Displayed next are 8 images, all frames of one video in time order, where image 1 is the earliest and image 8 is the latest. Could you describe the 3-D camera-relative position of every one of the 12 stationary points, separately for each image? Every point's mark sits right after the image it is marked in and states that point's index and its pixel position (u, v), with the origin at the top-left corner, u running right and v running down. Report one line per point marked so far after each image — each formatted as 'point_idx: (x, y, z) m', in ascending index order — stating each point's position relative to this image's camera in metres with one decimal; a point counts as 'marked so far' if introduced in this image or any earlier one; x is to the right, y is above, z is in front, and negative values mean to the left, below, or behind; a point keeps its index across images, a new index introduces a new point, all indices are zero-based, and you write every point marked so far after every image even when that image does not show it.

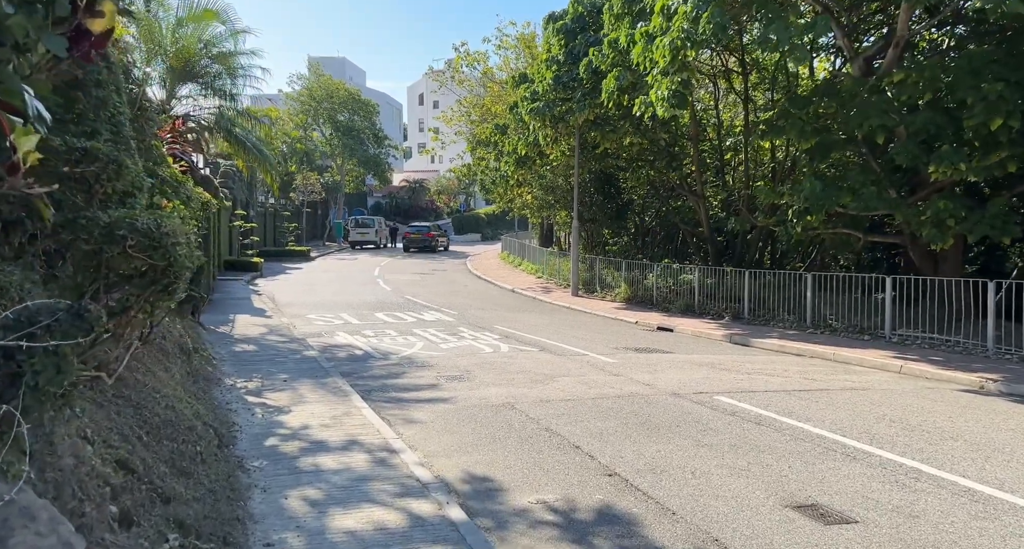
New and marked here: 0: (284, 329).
0: (-4.1, -1.0, +13.0) m
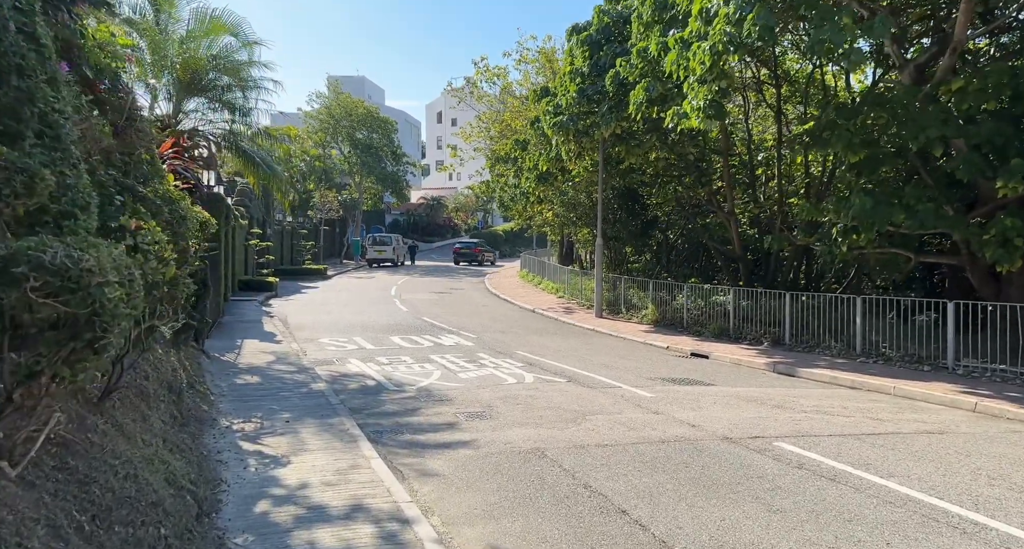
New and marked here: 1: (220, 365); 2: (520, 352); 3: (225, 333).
0: (-3.7, -1.4, +12.2) m
1: (-4.3, -1.4, +10.5) m
2: (+0.1, -1.4, +13.4) m
3: (-5.8, -1.2, +14.5) m
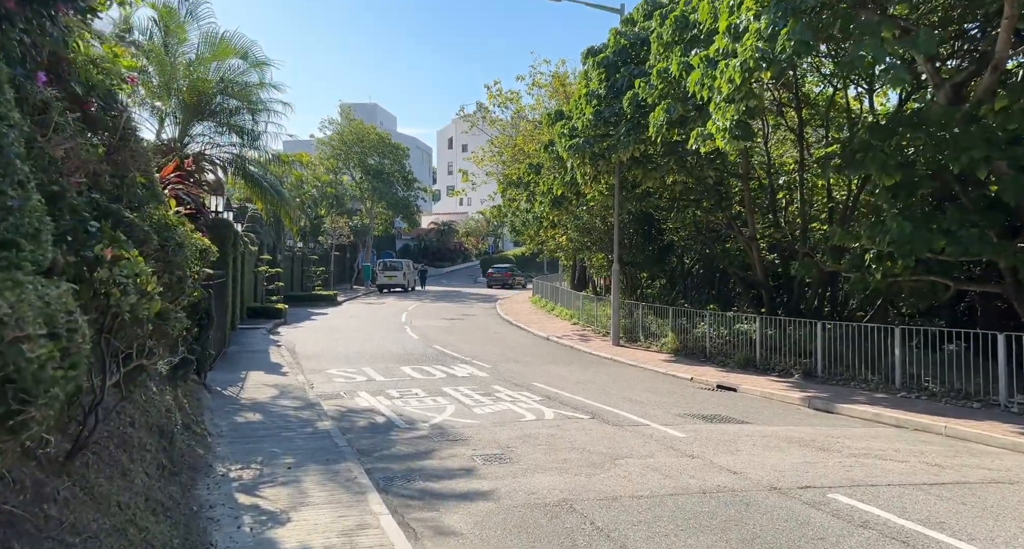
0: (-3.4, -1.8, +11.6) m
1: (-4.0, -1.8, +10.0) m
2: (+0.4, -1.9, +12.8) m
3: (-5.5, -1.8, +14.0) m
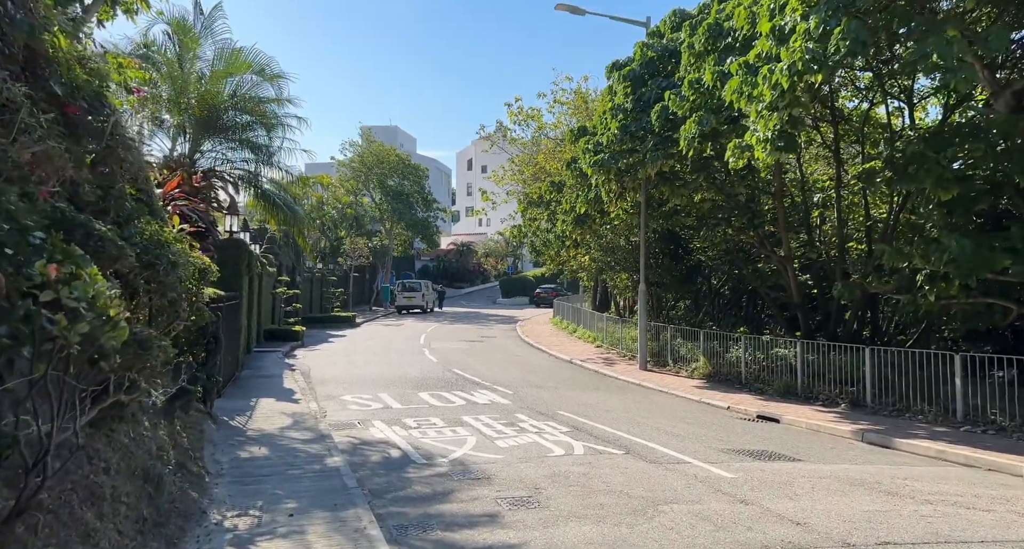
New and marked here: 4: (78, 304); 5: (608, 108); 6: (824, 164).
0: (-3.1, -2.2, +10.9) m
1: (-3.7, -2.0, +9.3) m
2: (+0.8, -2.3, +12.0) m
3: (-5.0, -2.2, +13.3) m
4: (-1.8, -0.1, +3.0) m
5: (+2.2, +3.9, +16.8) m
6: (+8.6, +3.1, +19.9) m
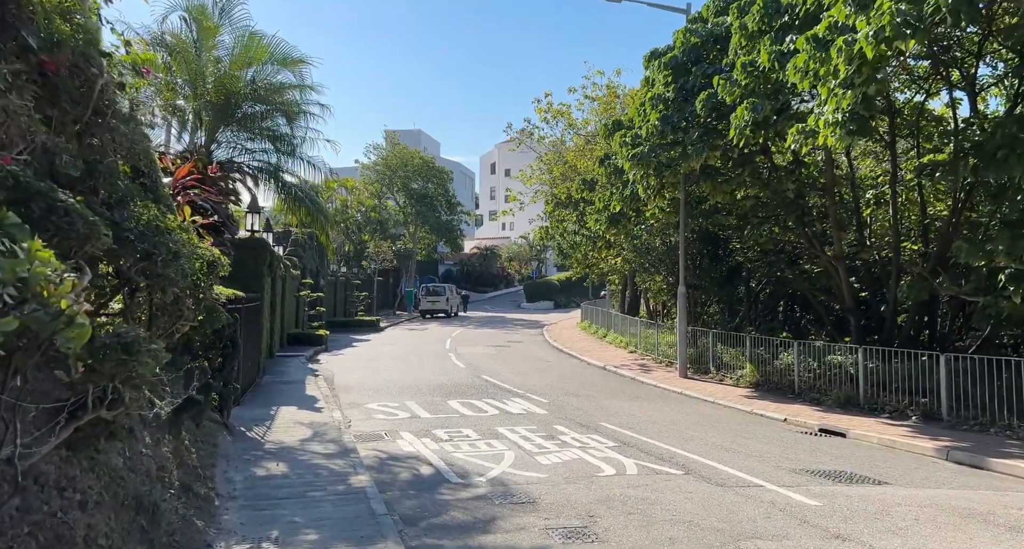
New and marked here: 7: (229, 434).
0: (-2.5, -2.2, +10.1) m
1: (-3.2, -2.0, +8.5) m
2: (+1.4, -2.3, +11.0) m
3: (-4.4, -2.1, +12.5) m
4: (-1.5, -0.1, +2.1) m
5: (+2.9, +3.9, +15.8) m
6: (+9.4, +3.0, +18.8) m
7: (-3.5, -2.0, +9.1) m
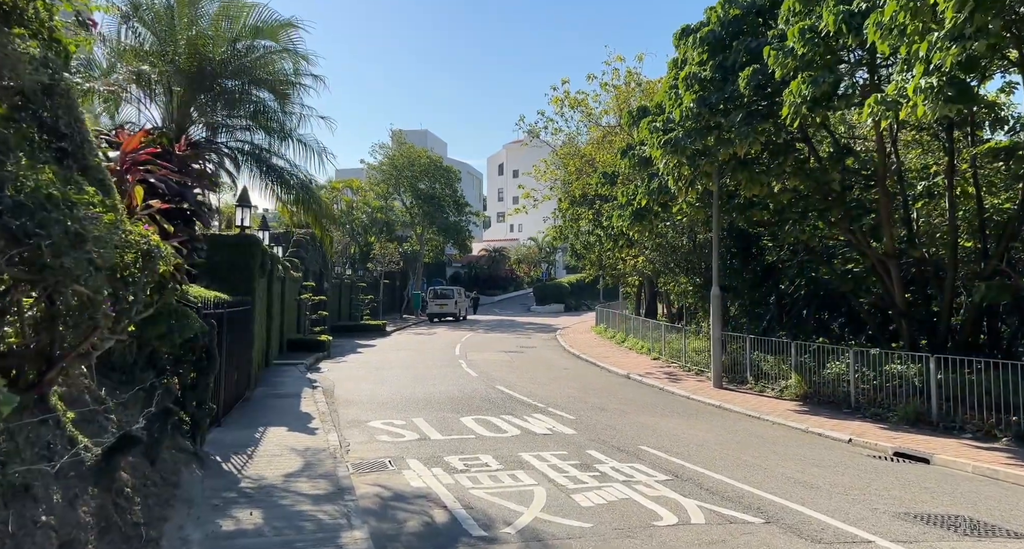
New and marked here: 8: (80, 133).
0: (-2.2, -2.2, +8.5) m
1: (-2.9, -2.0, +6.9) m
2: (+1.8, -2.2, +9.4) m
3: (-4.1, -2.2, +11.0) m
4: (-1.2, 0.0, +0.5) m
5: (+3.3, +3.9, +14.2) m
6: (+9.8, +3.0, +17.1) m
7: (-3.2, -2.0, +7.5) m
8: (-2.9, +1.0, +4.9) m
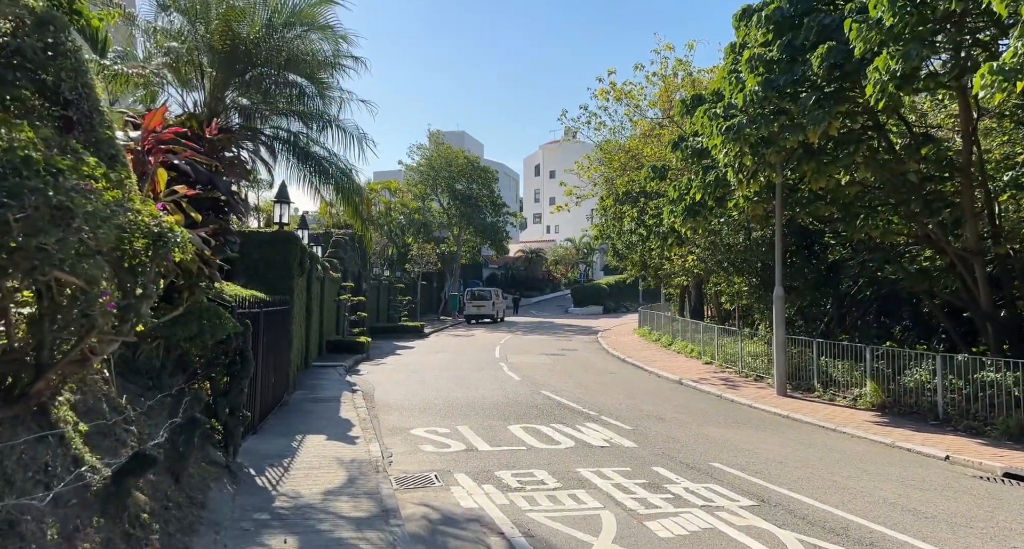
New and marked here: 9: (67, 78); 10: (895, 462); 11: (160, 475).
0: (-1.5, -2.1, +7.8) m
1: (-2.3, -2.0, +6.2) m
2: (+2.4, -2.2, +8.5) m
3: (-3.3, -2.1, +10.3) m
4: (-1.0, 0.0, -0.2) m
5: (+4.2, +3.9, +13.2) m
6: (+10.8, +3.1, +15.8) m
7: (-2.7, -2.0, +6.8) m
8: (-2.5, +1.0, +4.2) m
9: (-2.5, +1.1, +4.1) m
10: (+4.8, -2.3, +9.0) m
11: (-2.7, -1.5, +5.5) m
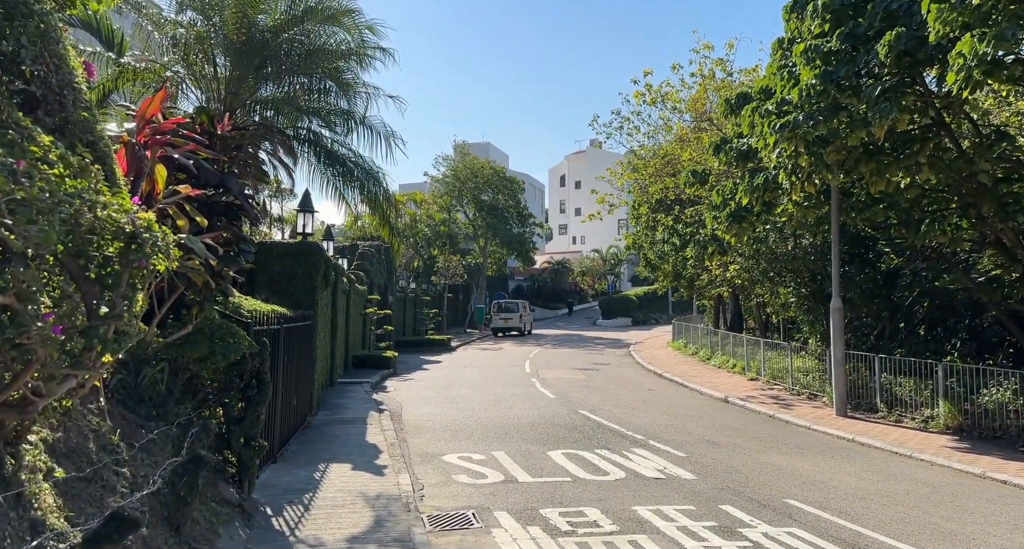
0: (-1.1, -2.2, +6.9) m
1: (-1.9, -2.1, +5.3) m
2: (+2.9, -2.3, +7.5) m
3: (-2.7, -2.3, +9.5) m
4: (-0.8, +0.1, -1.1) m
5: (+4.8, +3.7, +12.2) m
6: (+11.5, +2.9, +14.5) m
7: (-2.2, -2.1, +6.0) m
8: (-2.2, +1.0, +3.4) m
9: (-2.2, +1.0, +3.3) m
10: (+5.3, -2.4, +7.9) m
11: (-2.3, -1.6, +4.7) m
